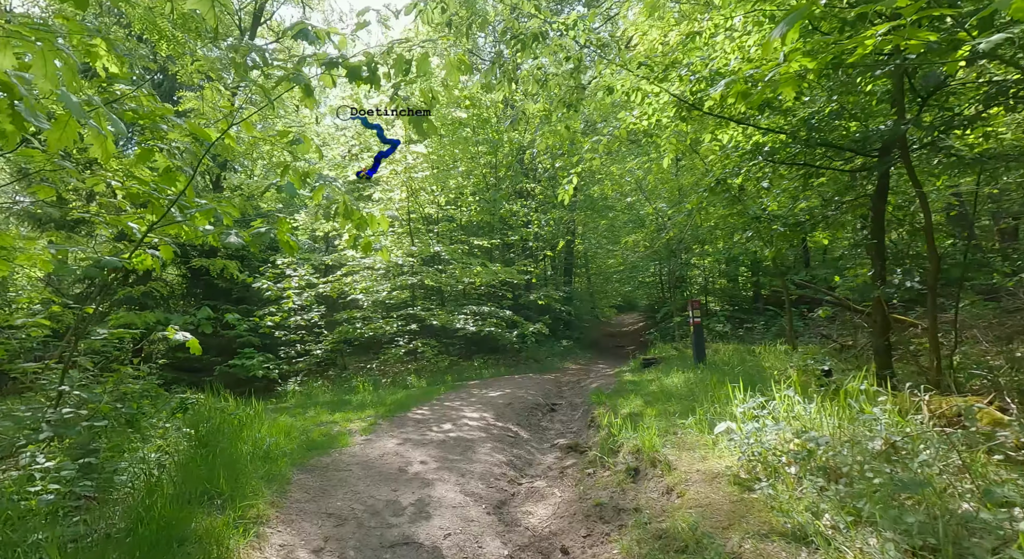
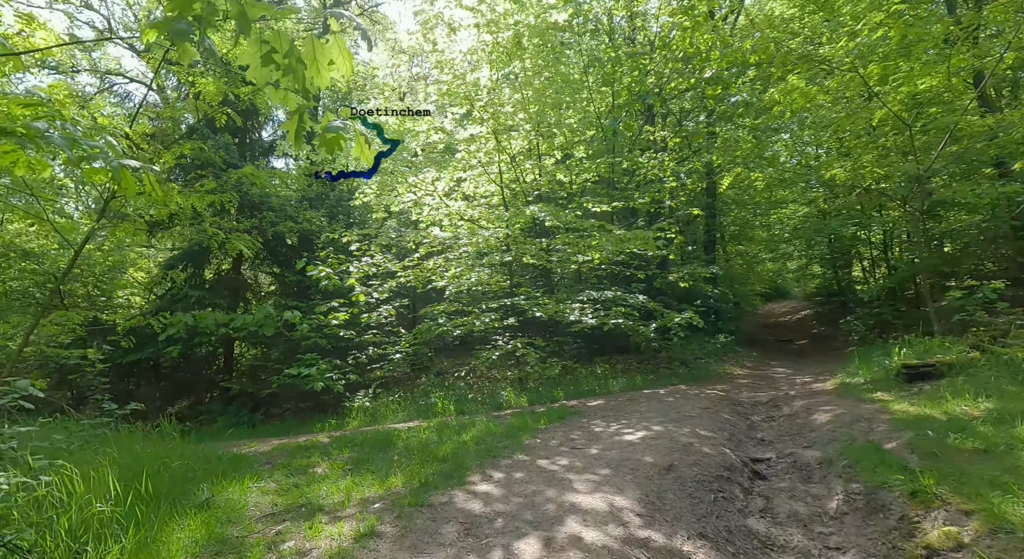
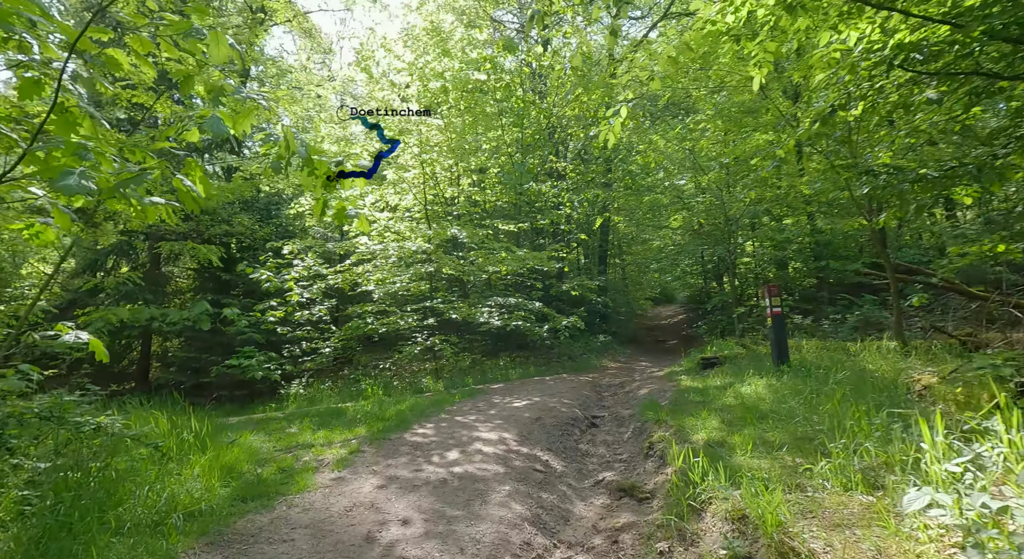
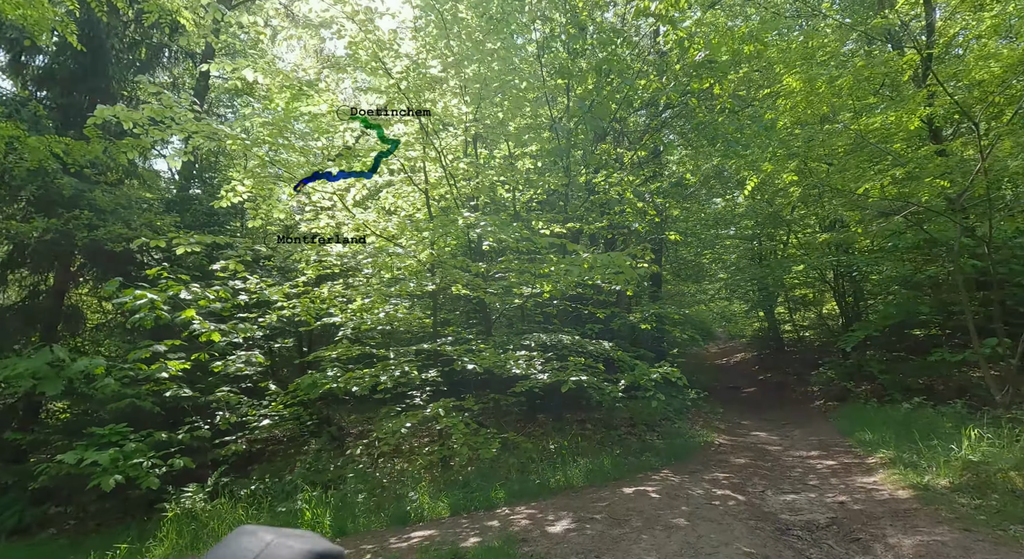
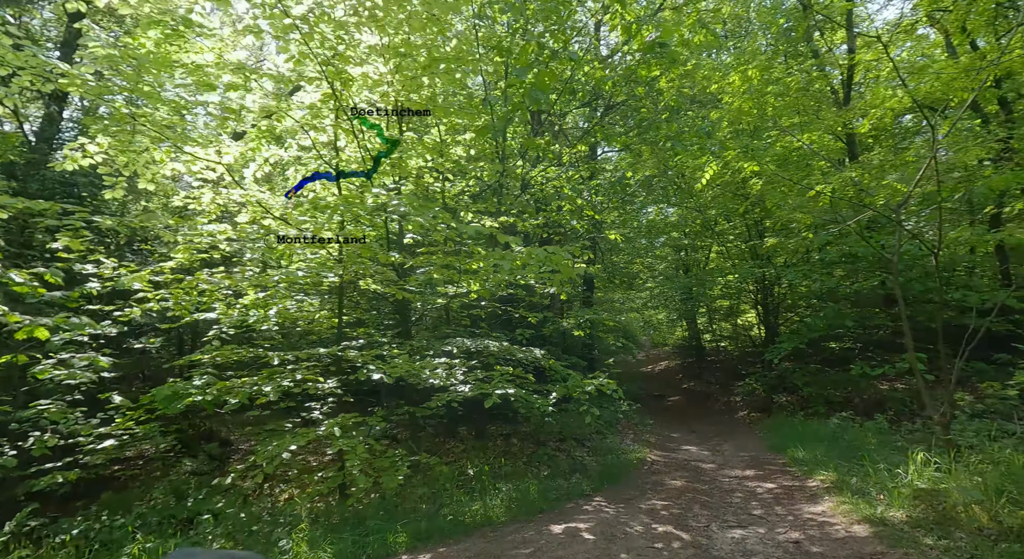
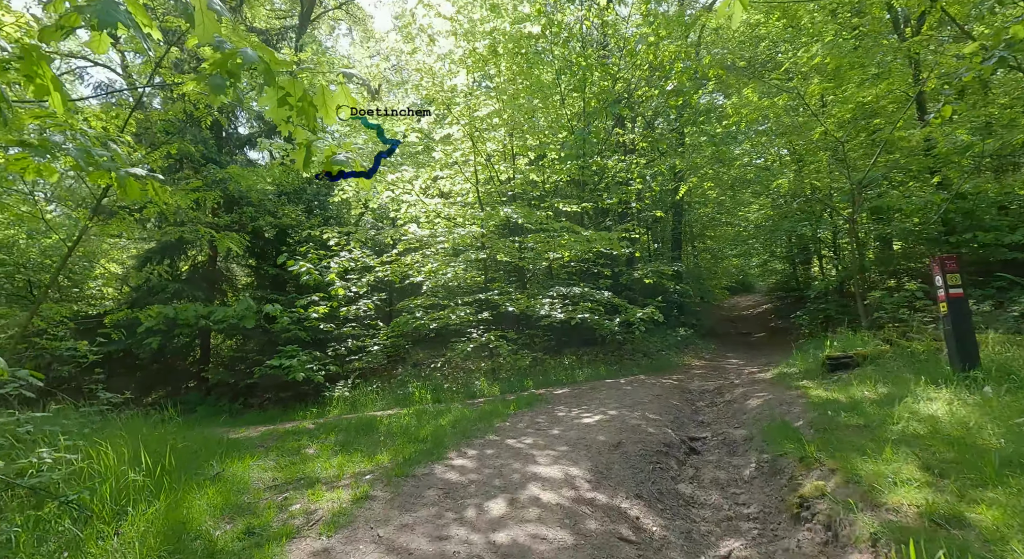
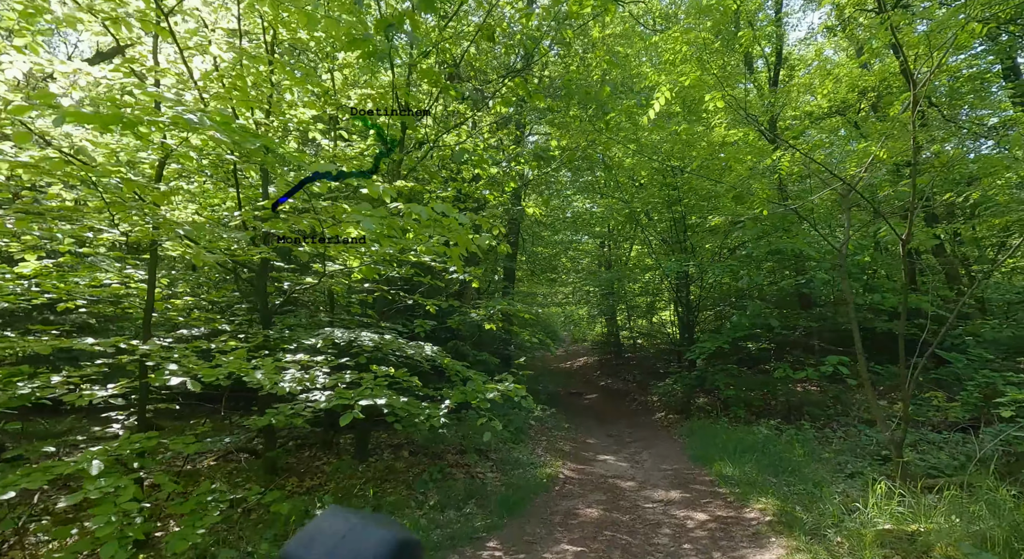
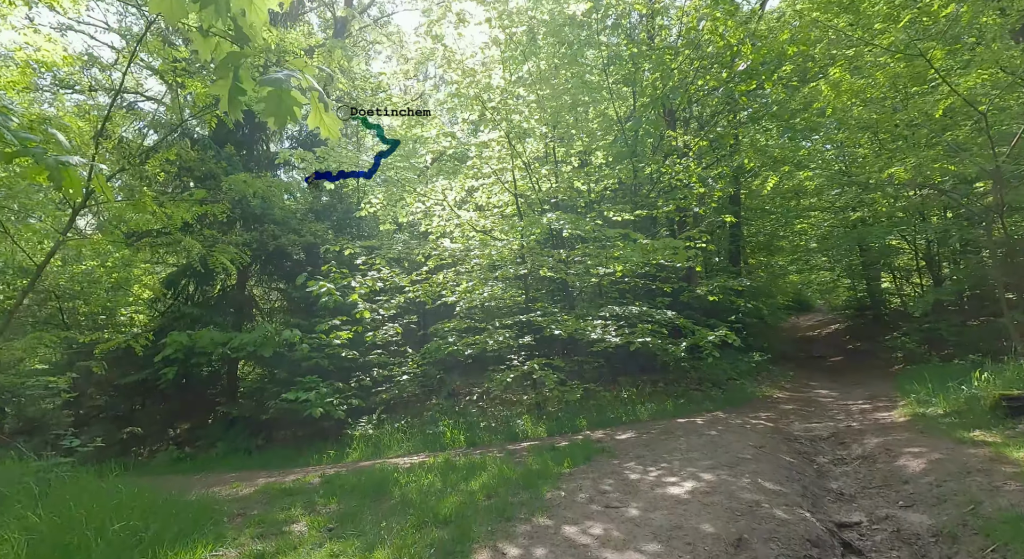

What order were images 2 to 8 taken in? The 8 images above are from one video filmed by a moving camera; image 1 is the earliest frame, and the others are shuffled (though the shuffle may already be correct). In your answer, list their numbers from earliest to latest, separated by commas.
3, 6, 2, 8, 4, 5, 7
